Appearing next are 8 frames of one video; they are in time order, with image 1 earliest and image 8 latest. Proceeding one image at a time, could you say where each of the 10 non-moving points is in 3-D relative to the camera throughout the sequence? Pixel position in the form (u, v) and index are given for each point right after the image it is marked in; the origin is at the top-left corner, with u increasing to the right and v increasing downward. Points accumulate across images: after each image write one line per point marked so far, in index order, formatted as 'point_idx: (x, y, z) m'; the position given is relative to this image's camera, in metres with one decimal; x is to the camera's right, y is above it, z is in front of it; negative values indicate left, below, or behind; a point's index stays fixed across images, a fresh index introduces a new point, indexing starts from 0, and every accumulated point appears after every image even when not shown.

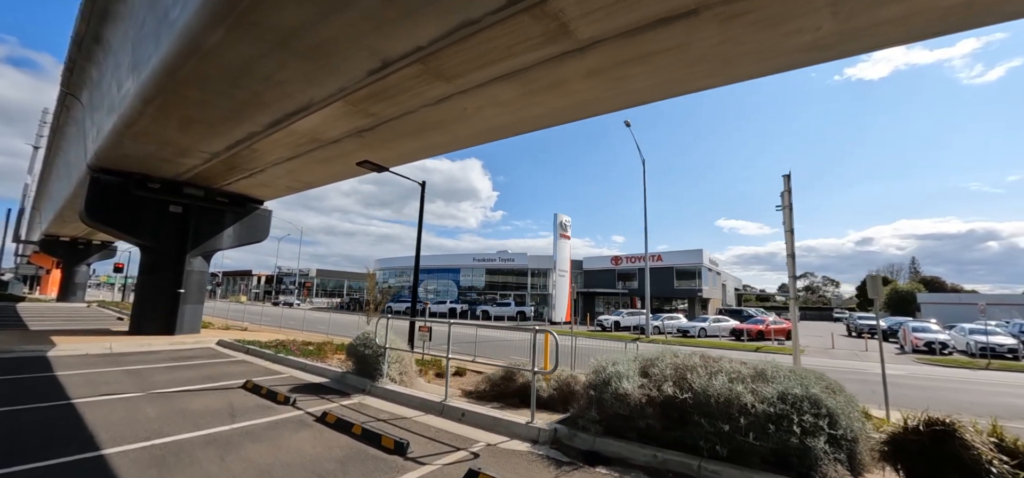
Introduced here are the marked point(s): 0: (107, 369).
0: (-10.0, -2.7, +9.9) m
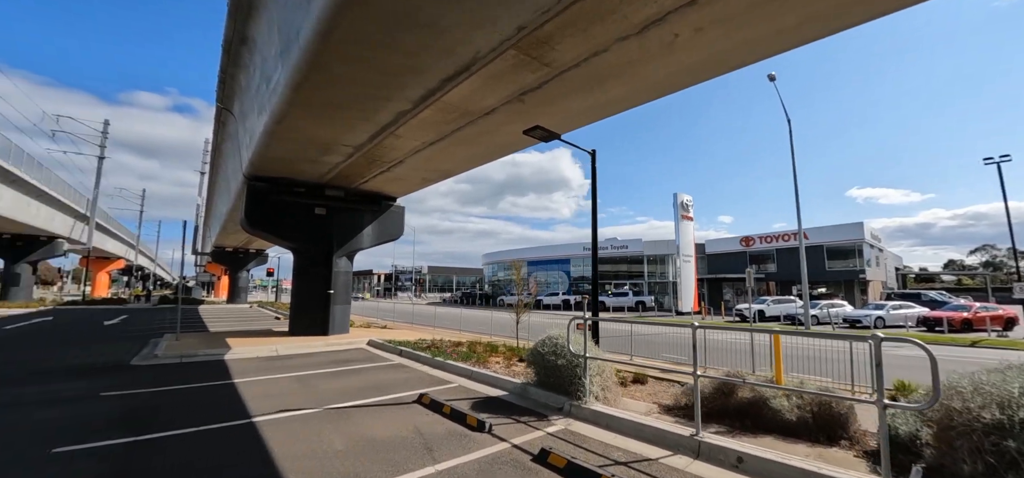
0: (-5.5, -2.7, +9.4) m
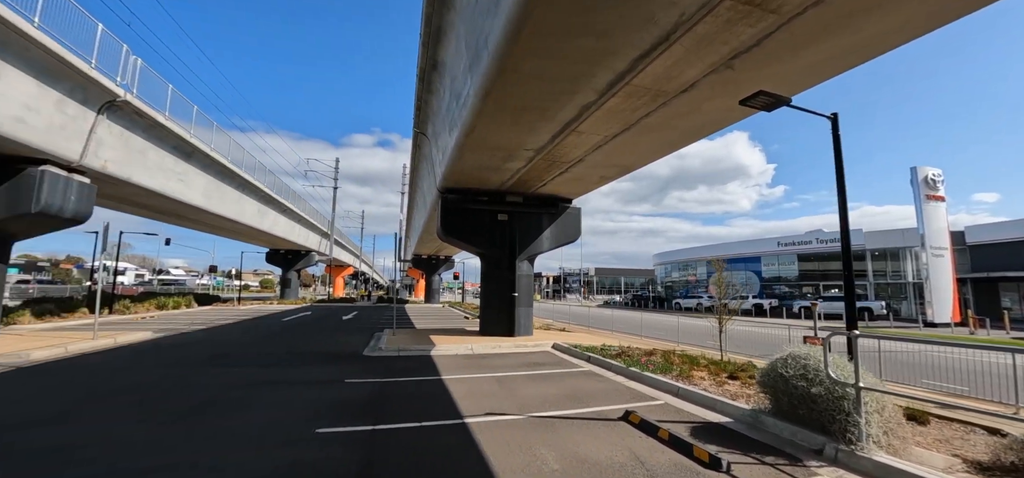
0: (-1.0, -2.9, +9.9) m
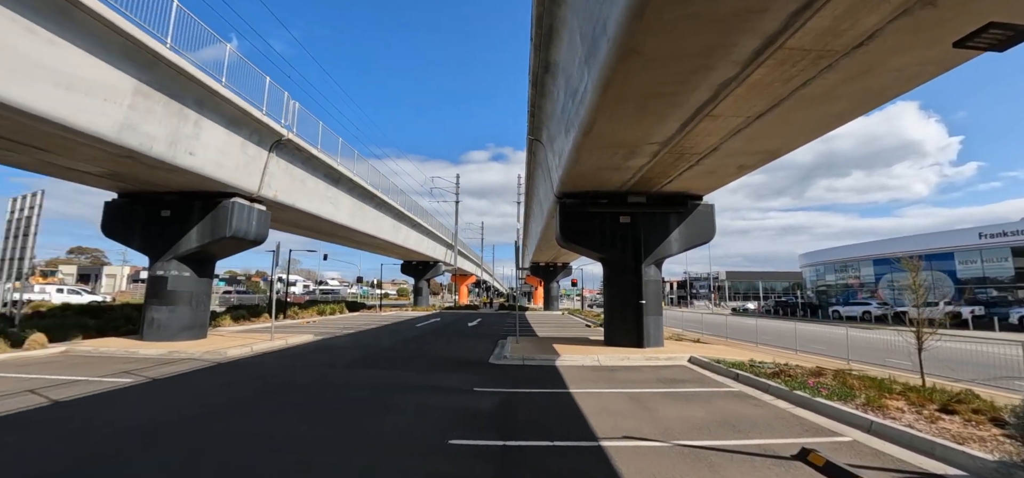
0: (+2.0, -3.0, +9.3) m
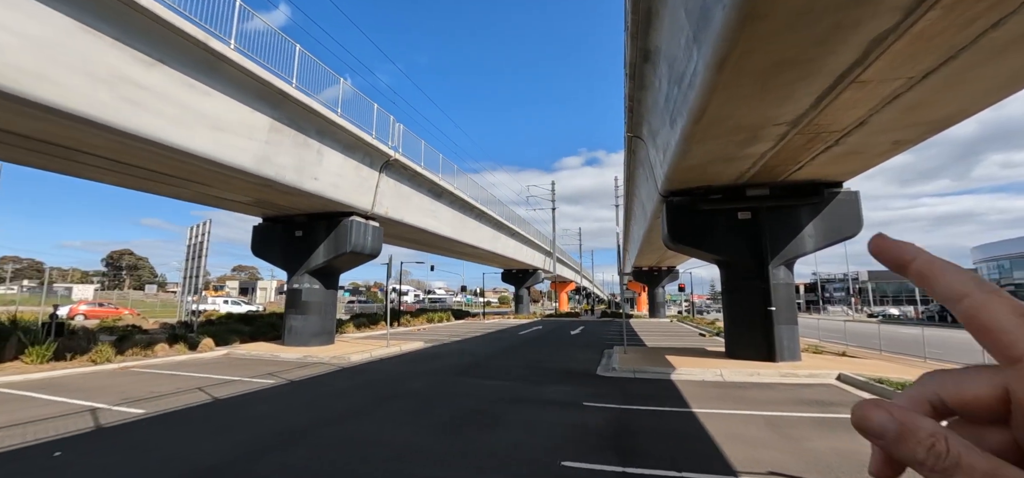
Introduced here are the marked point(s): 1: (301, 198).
0: (+4.2, -3.0, +8.2) m
1: (-6.4, +1.2, +12.4) m
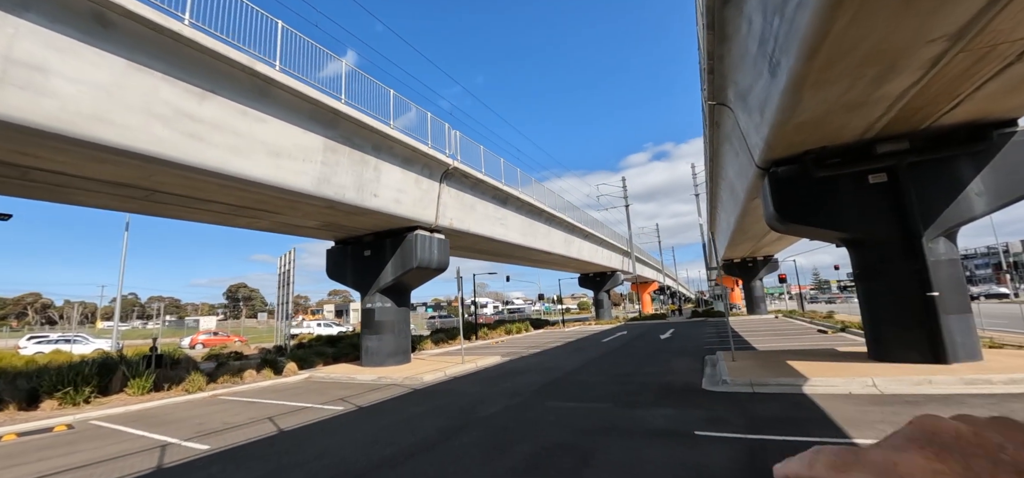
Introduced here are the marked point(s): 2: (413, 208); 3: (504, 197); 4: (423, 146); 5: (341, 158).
0: (+5.6, -2.5, +6.3) m
1: (-4.4, +0.7, +12.2) m
2: (-3.1, +1.0, +12.8) m
3: (-0.4, +1.8, +17.3) m
4: (-2.8, +2.8, +12.6) m
5: (-4.5, +2.1, +10.7) m
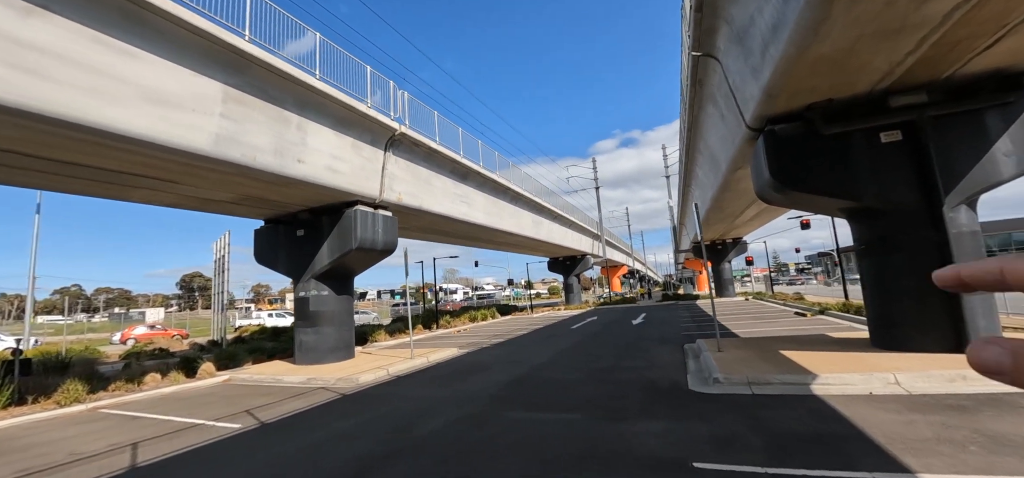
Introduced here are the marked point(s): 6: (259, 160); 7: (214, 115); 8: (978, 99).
0: (+4.9, -2.0, +5.1) m
1: (-5.5, +1.3, +10.2) m
2: (-4.3, +1.6, +10.9) m
3: (-1.9, +2.6, +15.6) m
4: (-3.9, +3.4, +10.6) m
5: (-5.5, +2.6, +8.6) m
6: (-5.4, +1.7, +8.8) m
7: (-5.8, +2.4, +8.0) m
8: (+7.3, +2.2, +6.4) m
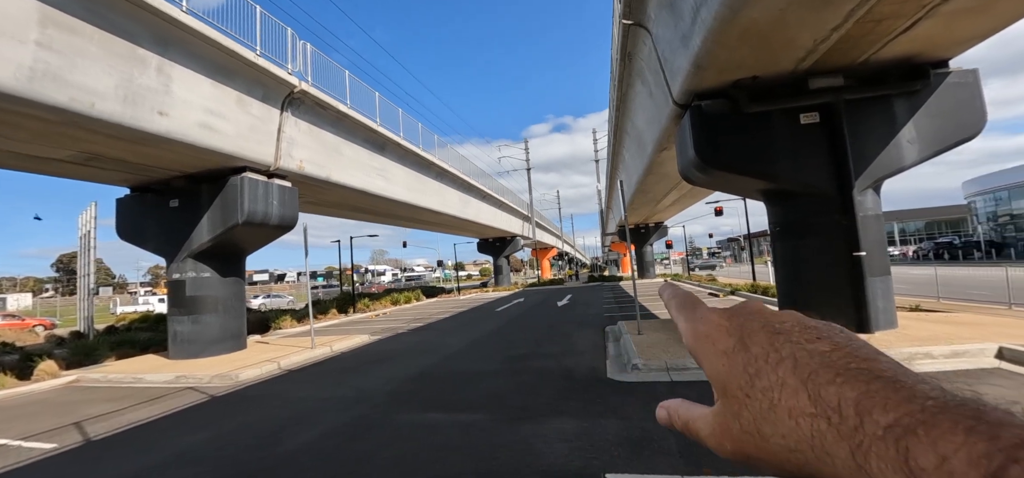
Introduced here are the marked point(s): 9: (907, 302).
0: (+3.7, -1.8, +5.0) m
1: (-7.3, +1.9, +8.3) m
2: (-6.2, +2.2, +9.2) m
3: (-4.5, +3.4, +14.1) m
4: (-5.7, +4.0, +8.9) m
5: (-7.0, +3.2, +6.7) m
6: (-6.9, +2.2, +6.9) m
7: (-7.2, +2.9, +6.1) m
8: (+6.0, +2.5, +6.5) m
9: (+9.7, -1.8, +10.5) m
